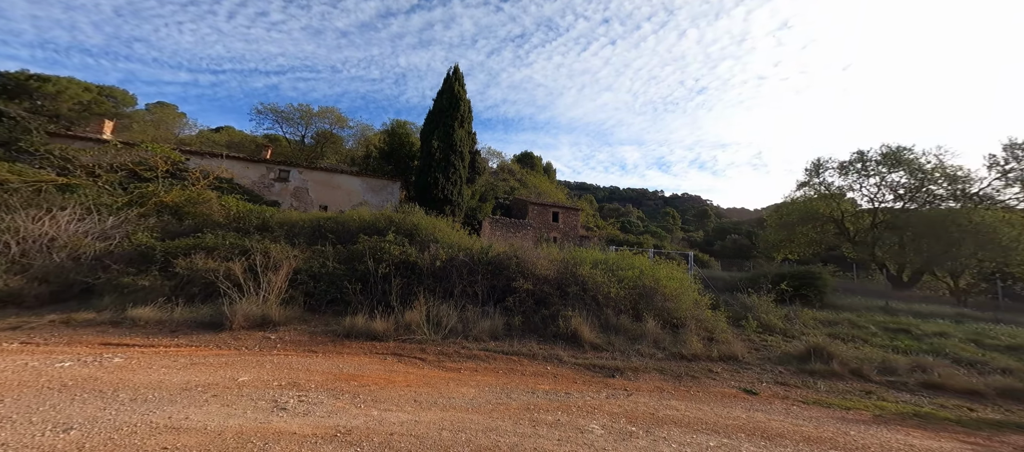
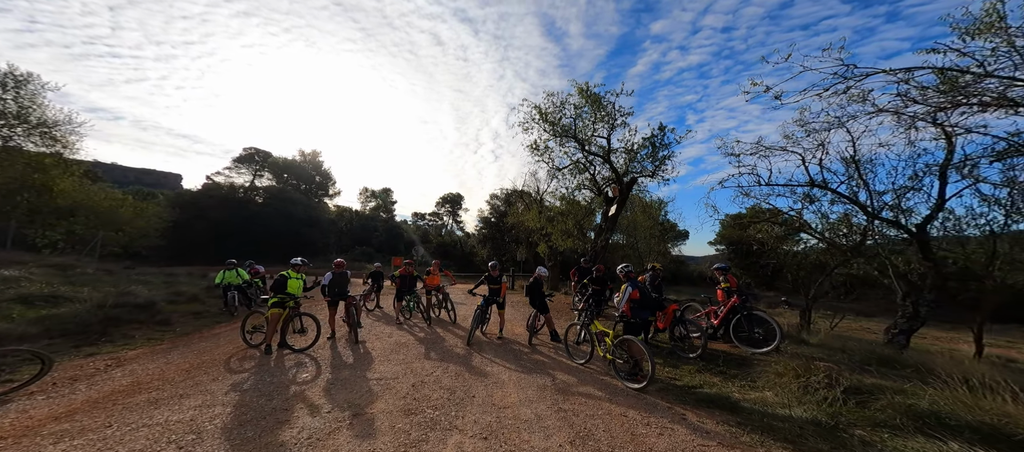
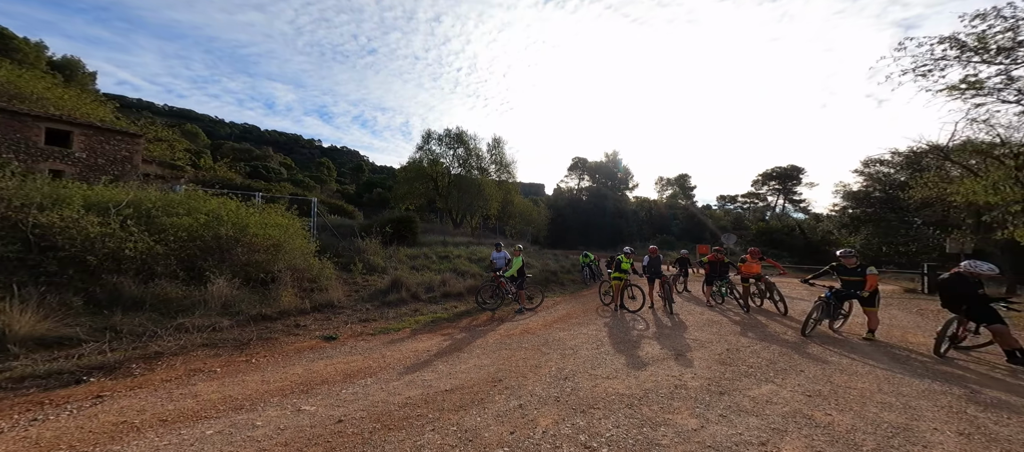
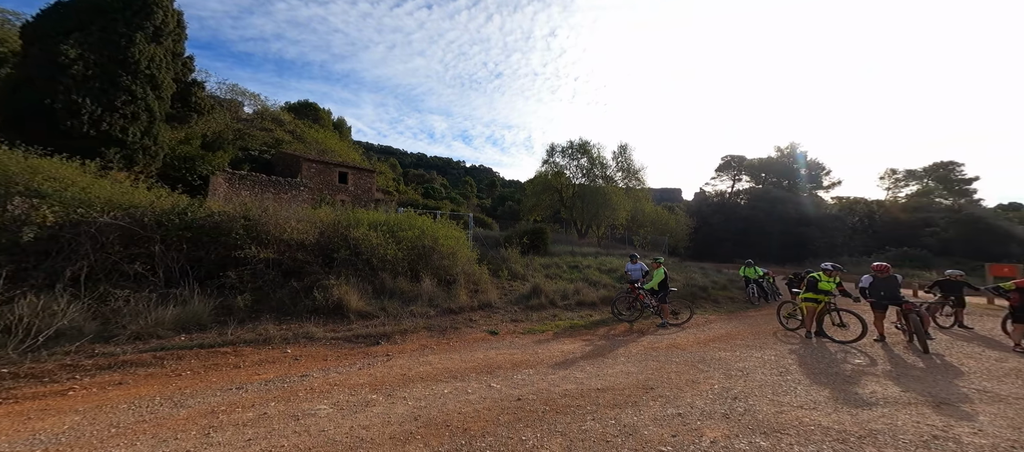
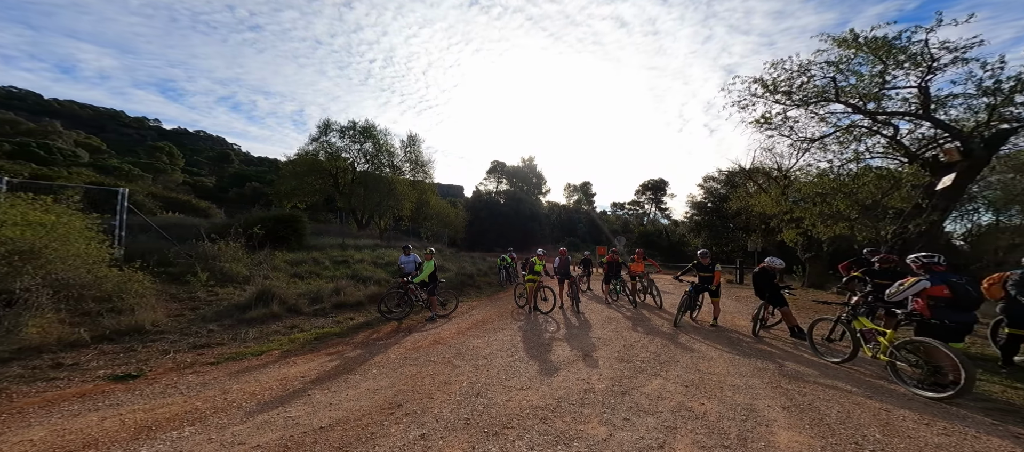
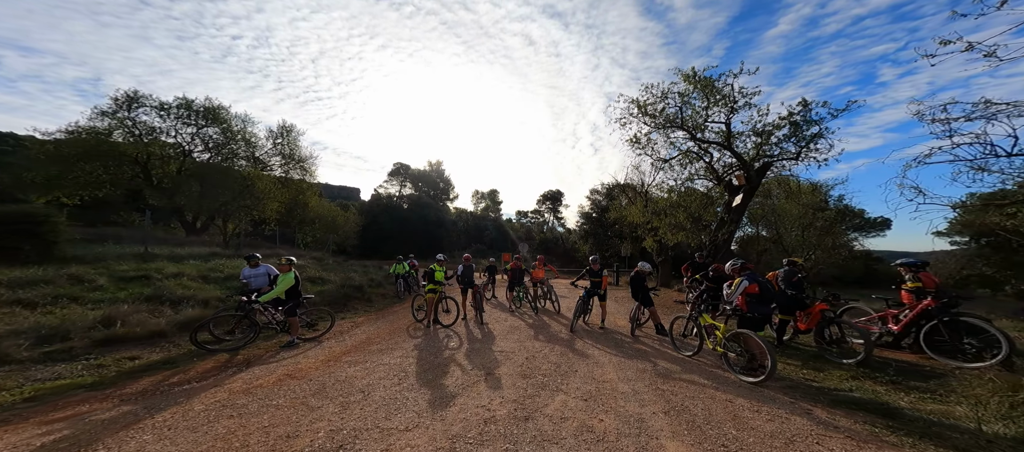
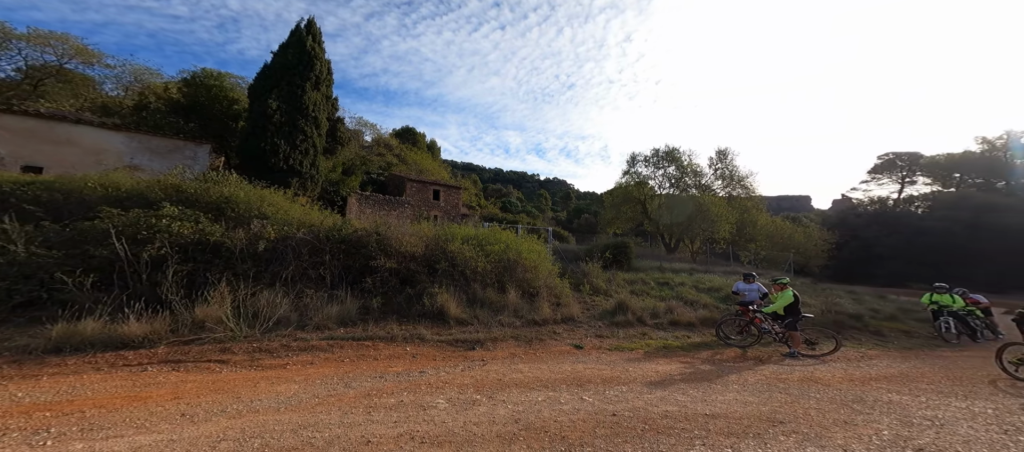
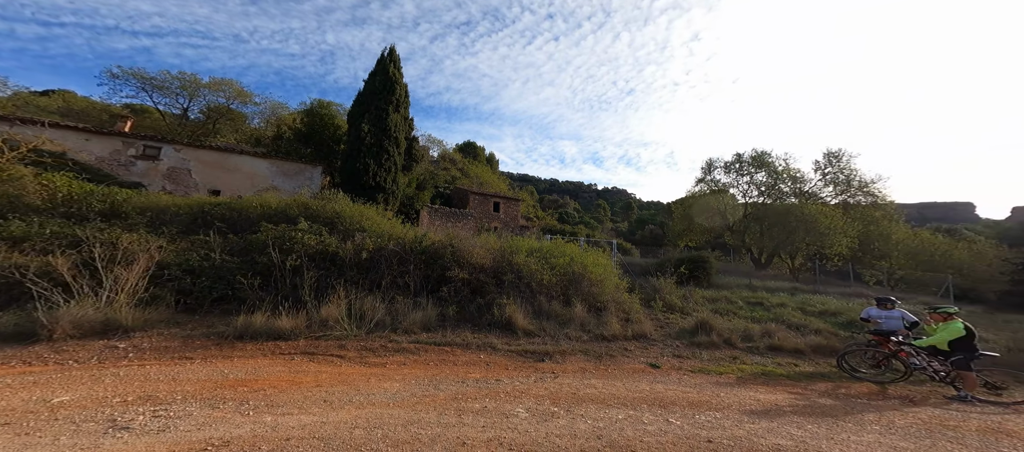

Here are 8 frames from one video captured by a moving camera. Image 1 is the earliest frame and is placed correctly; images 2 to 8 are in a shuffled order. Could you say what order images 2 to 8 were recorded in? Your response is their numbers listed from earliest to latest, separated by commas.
8, 7, 4, 3, 5, 6, 2
